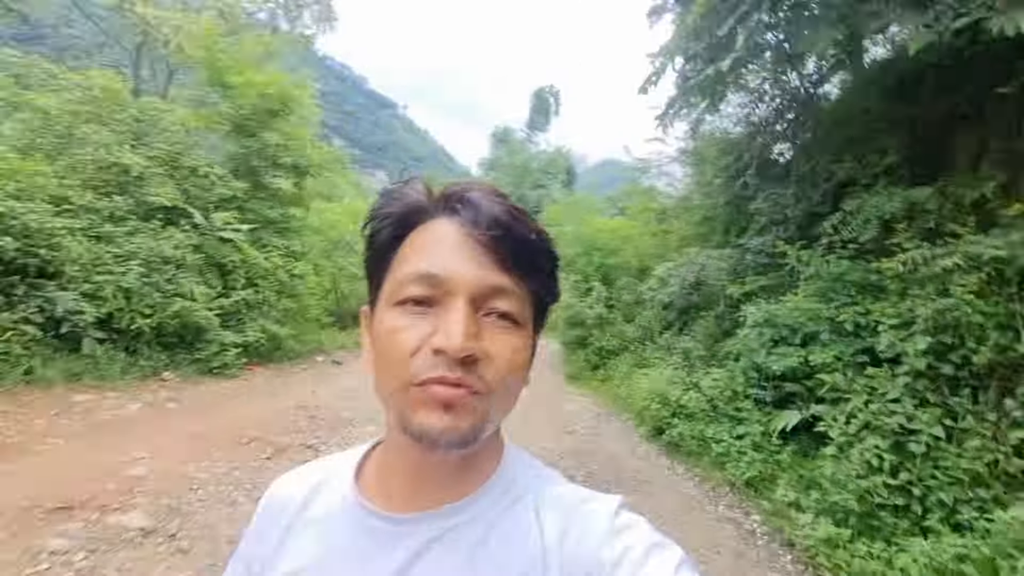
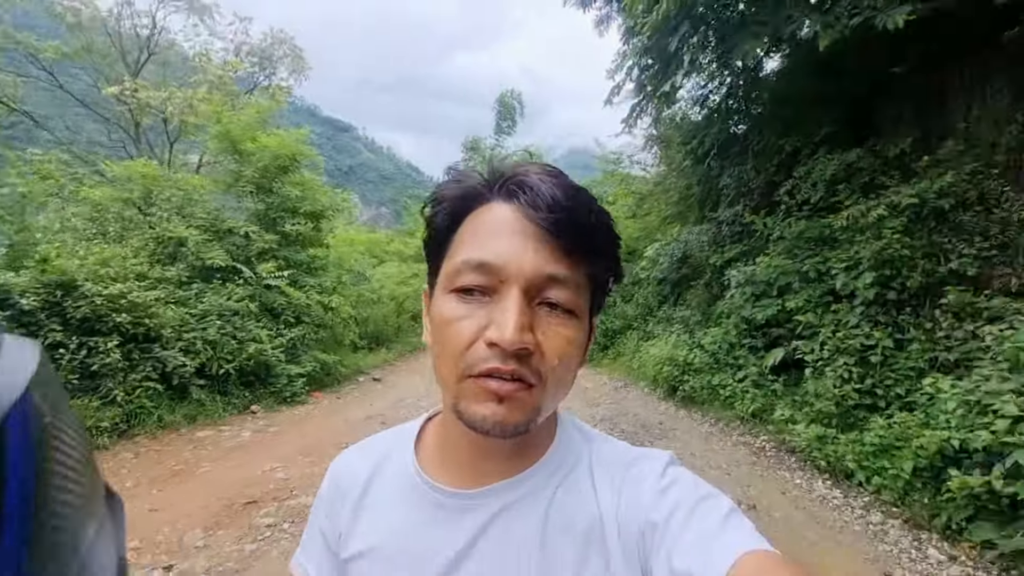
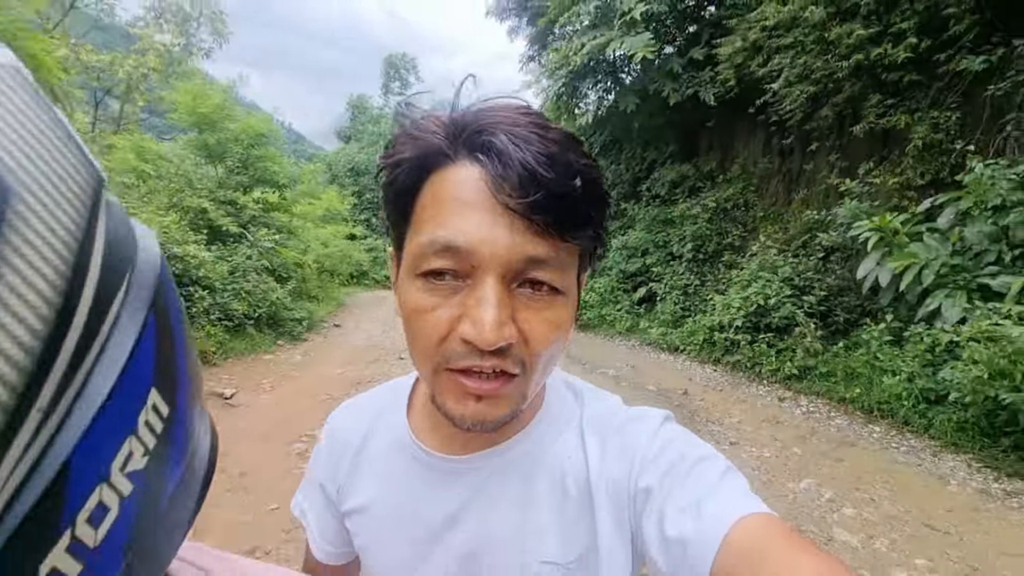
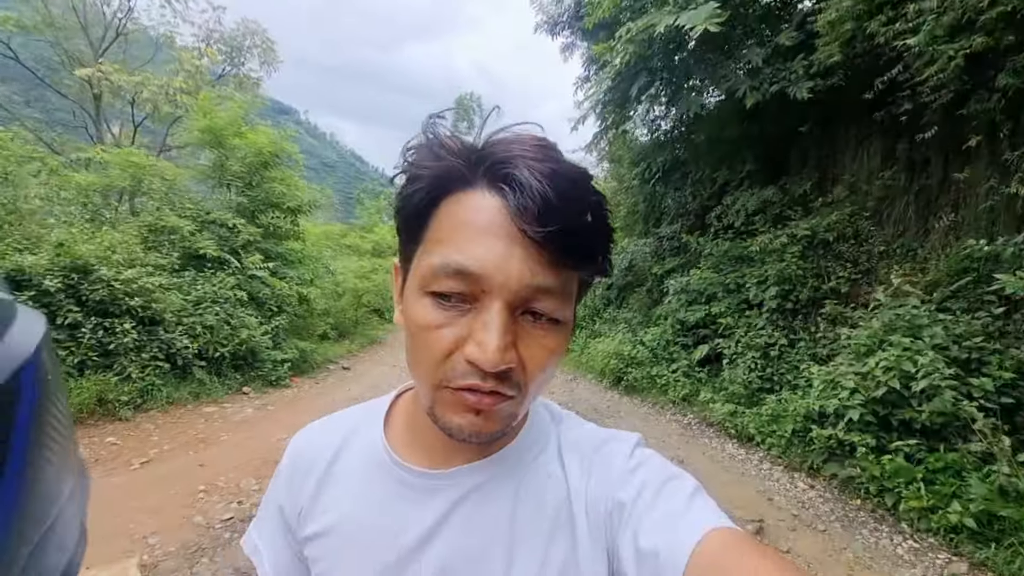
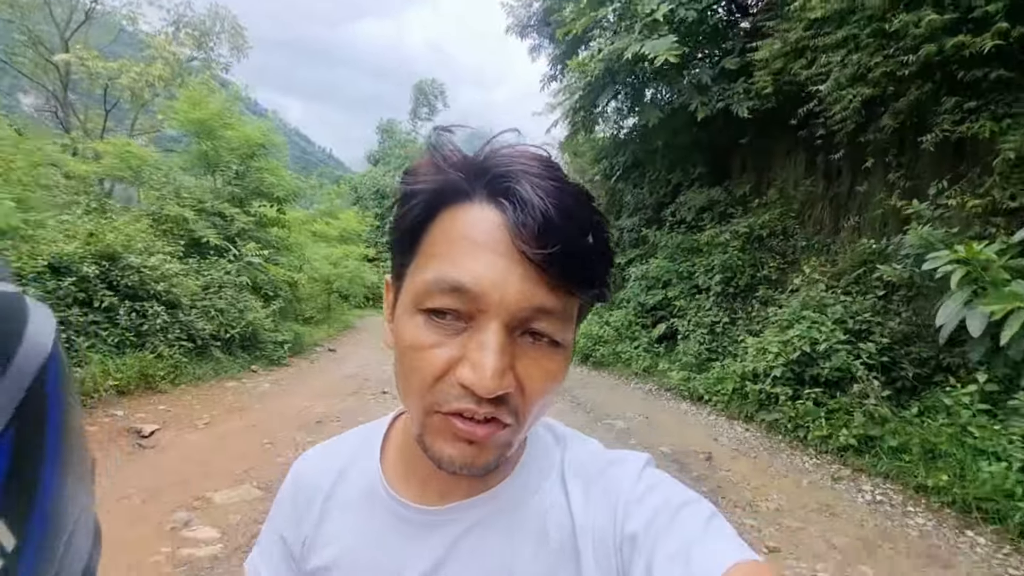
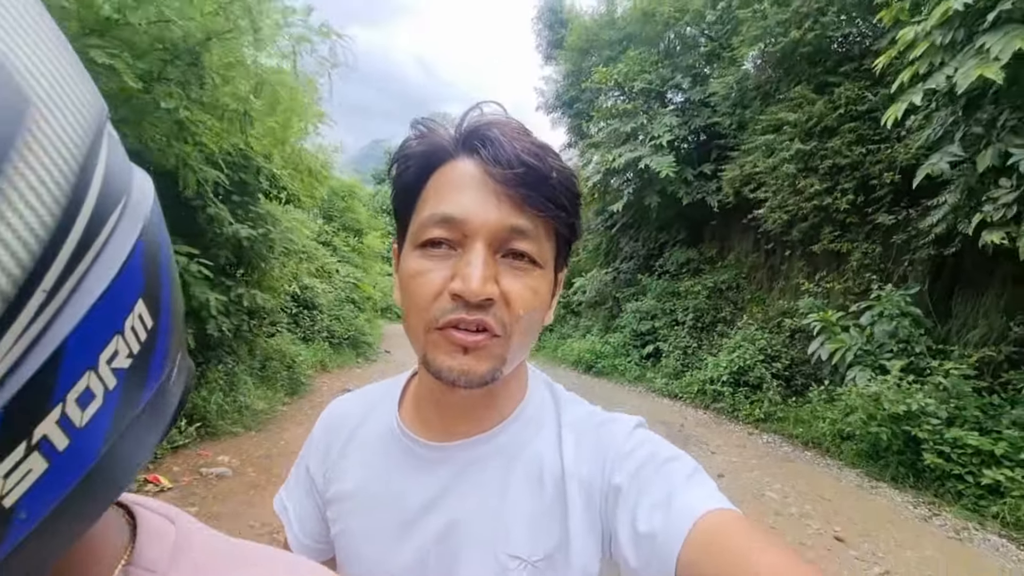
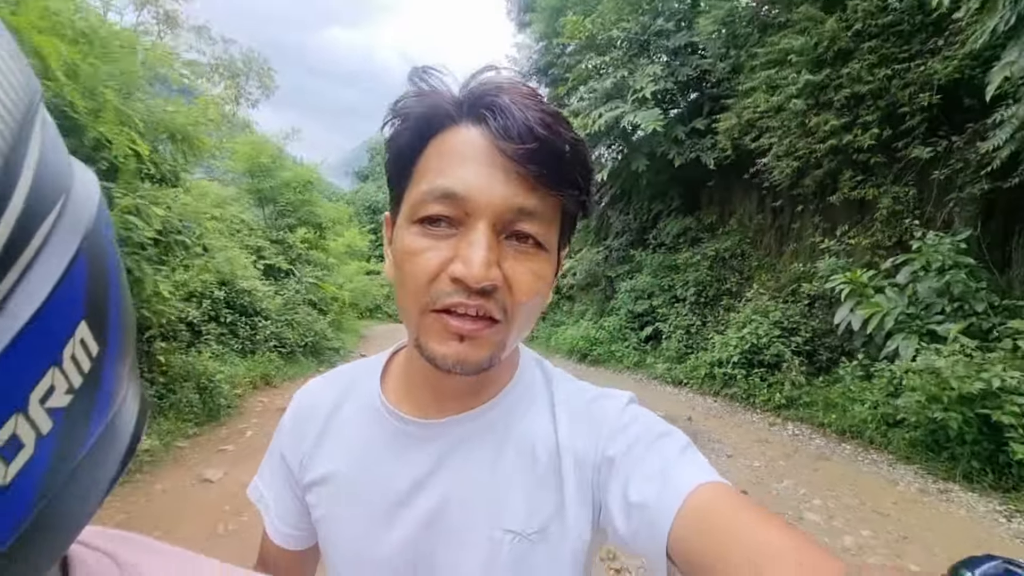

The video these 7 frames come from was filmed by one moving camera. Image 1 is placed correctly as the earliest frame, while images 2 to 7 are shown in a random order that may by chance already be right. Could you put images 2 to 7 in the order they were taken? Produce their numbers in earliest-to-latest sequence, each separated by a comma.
2, 4, 5, 3, 7, 6
